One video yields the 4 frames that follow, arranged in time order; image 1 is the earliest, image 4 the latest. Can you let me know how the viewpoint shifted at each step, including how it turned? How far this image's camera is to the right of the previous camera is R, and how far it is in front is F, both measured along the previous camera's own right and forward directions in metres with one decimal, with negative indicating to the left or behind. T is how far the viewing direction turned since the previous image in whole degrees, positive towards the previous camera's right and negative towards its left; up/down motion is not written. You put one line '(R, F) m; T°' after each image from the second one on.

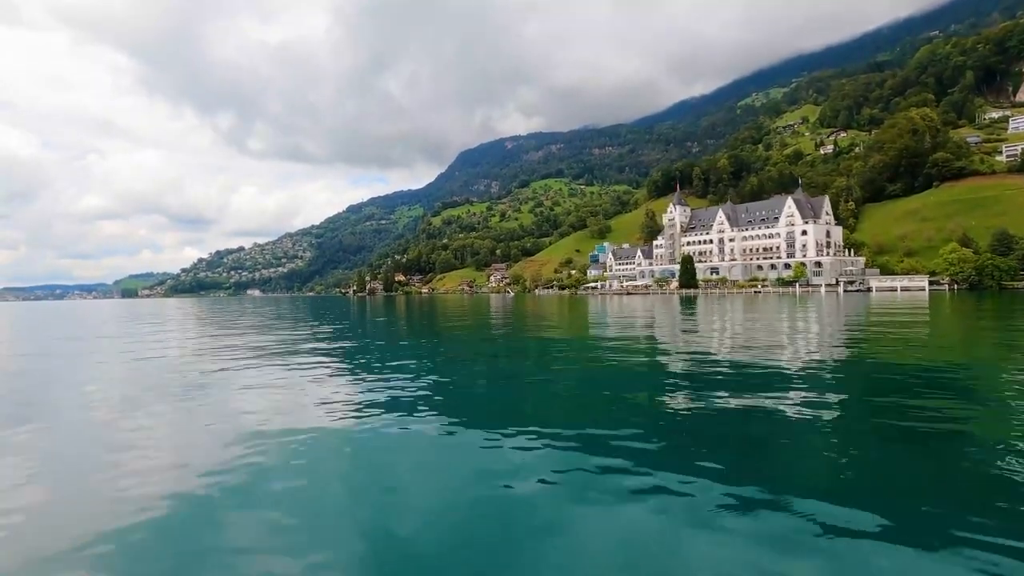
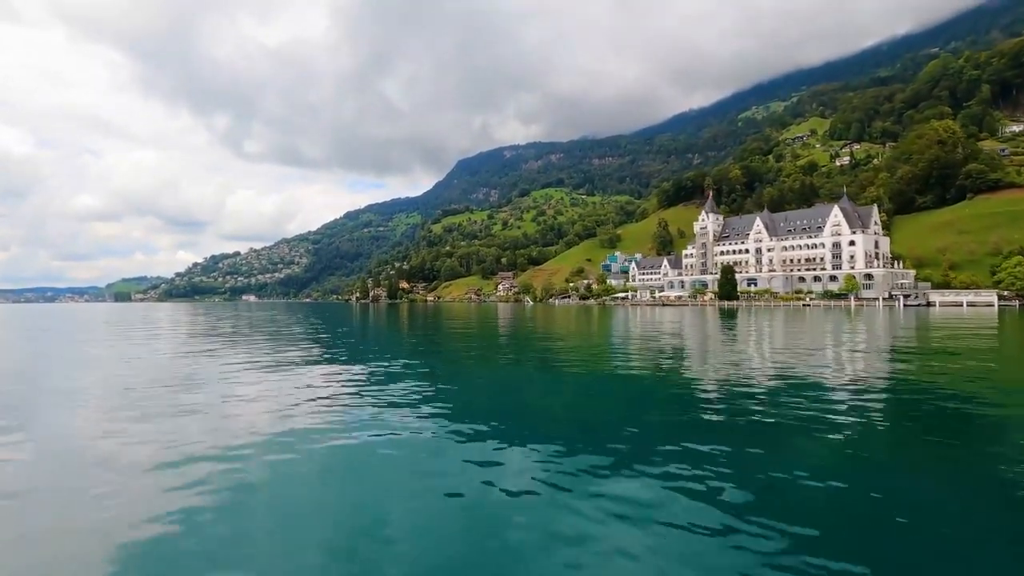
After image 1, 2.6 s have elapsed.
(-2.5, +2.6) m; +1°
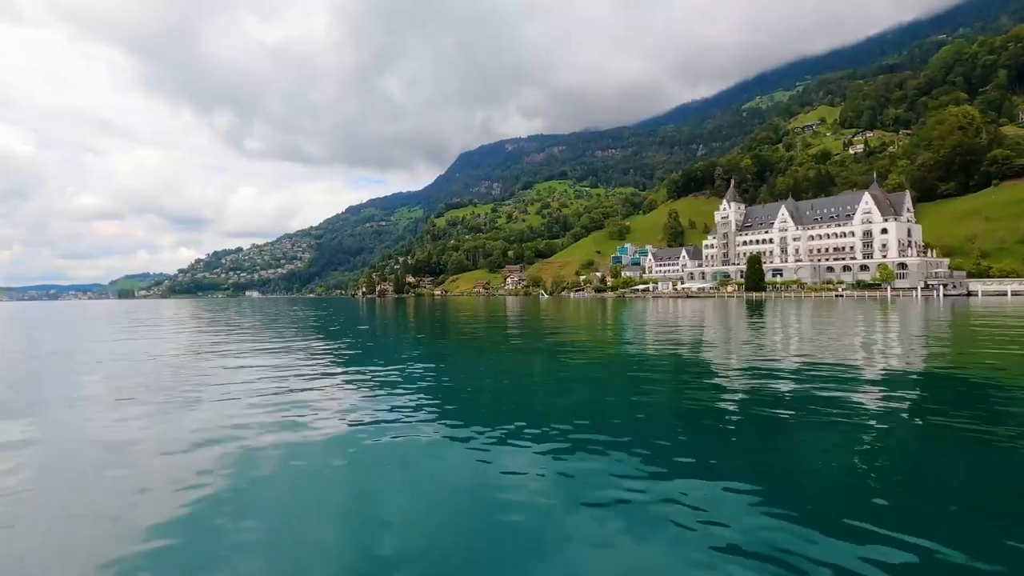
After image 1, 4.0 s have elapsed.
(-1.2, +1.3) m; 0°
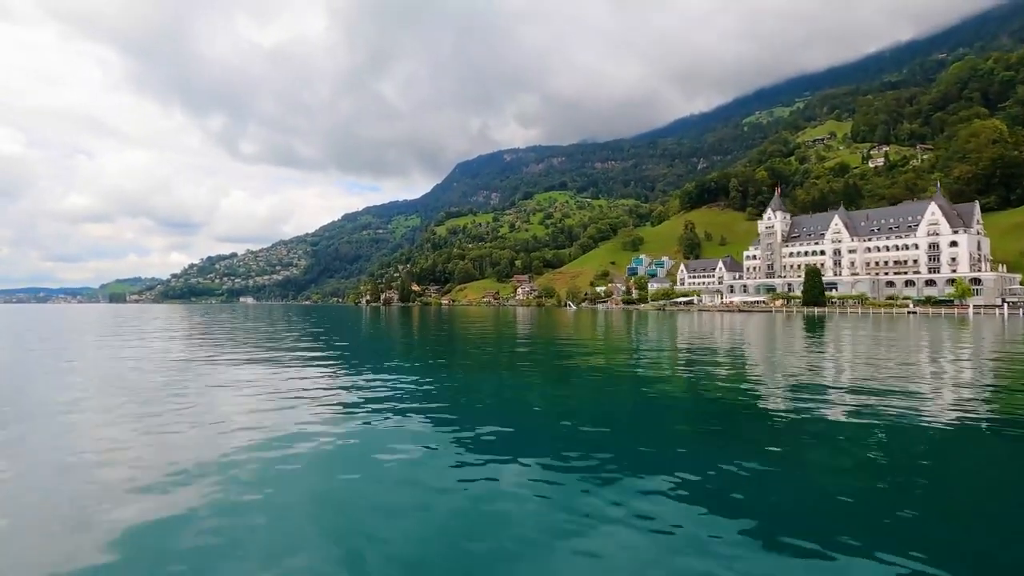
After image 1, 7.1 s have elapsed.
(-3.0, +3.0) m; +1°
